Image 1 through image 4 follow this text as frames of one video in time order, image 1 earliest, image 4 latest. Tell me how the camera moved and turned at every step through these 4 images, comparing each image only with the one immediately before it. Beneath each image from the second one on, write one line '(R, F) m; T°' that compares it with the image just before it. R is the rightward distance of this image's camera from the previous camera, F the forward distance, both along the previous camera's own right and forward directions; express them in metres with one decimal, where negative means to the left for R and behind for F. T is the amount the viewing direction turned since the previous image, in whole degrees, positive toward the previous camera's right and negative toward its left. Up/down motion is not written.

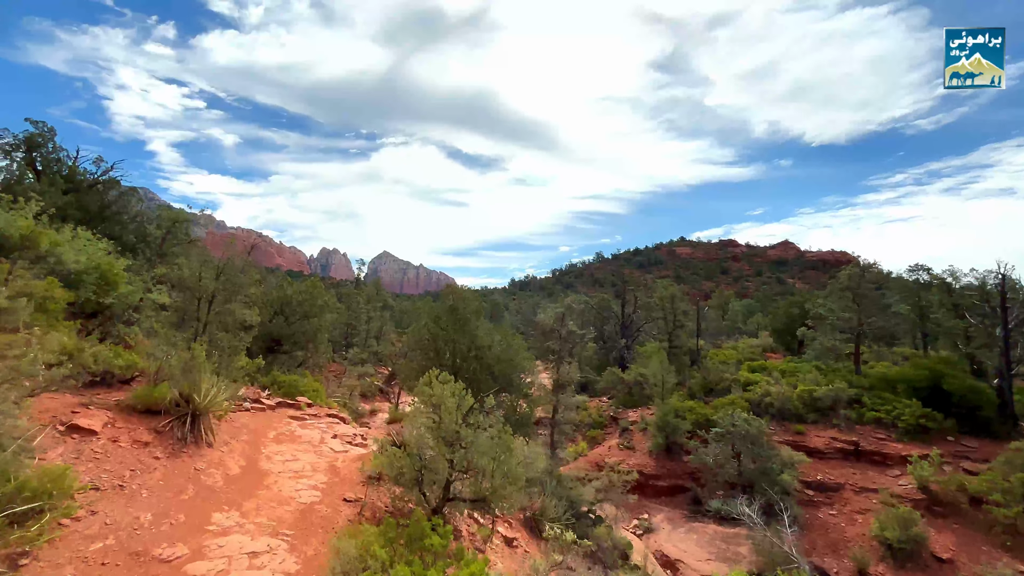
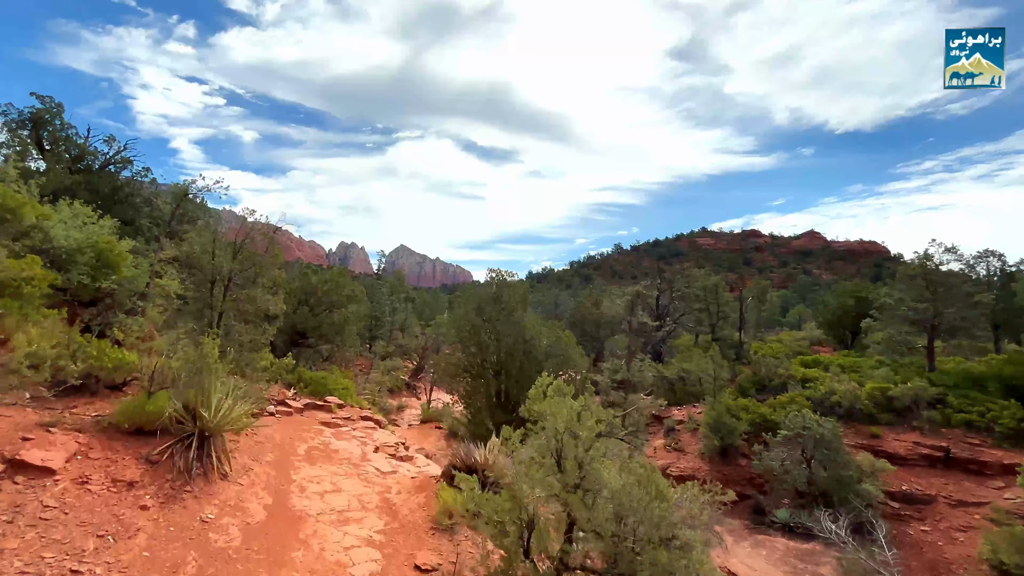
(-1.0, +1.6) m; -2°
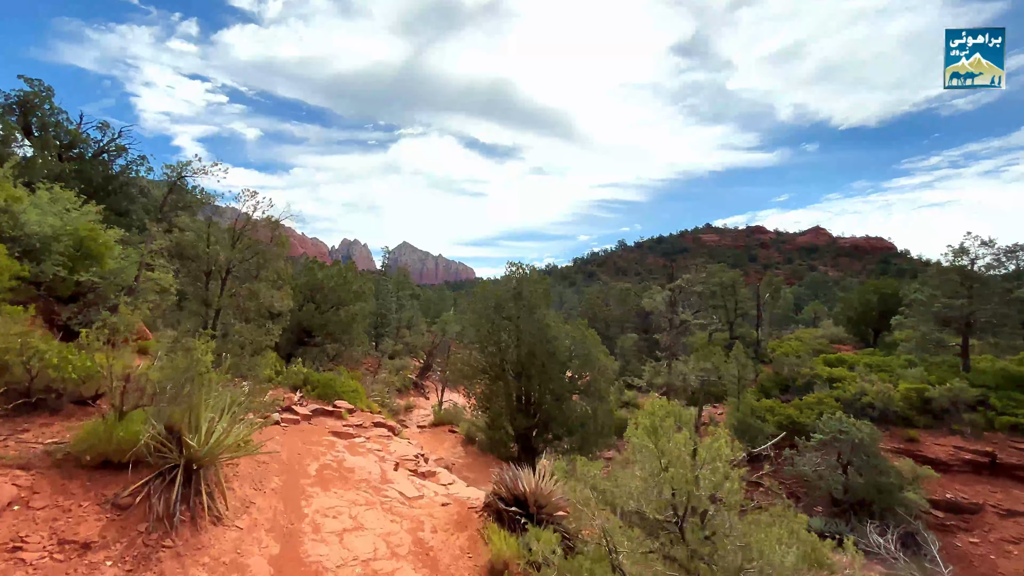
(-0.5, +0.9) m; 0°
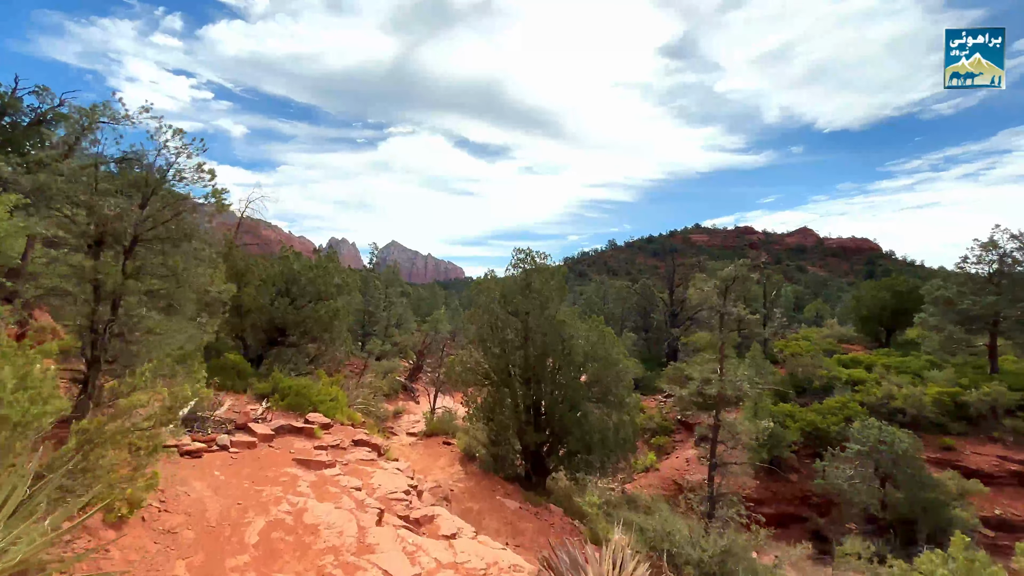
(-0.4, +1.7) m; +1°
